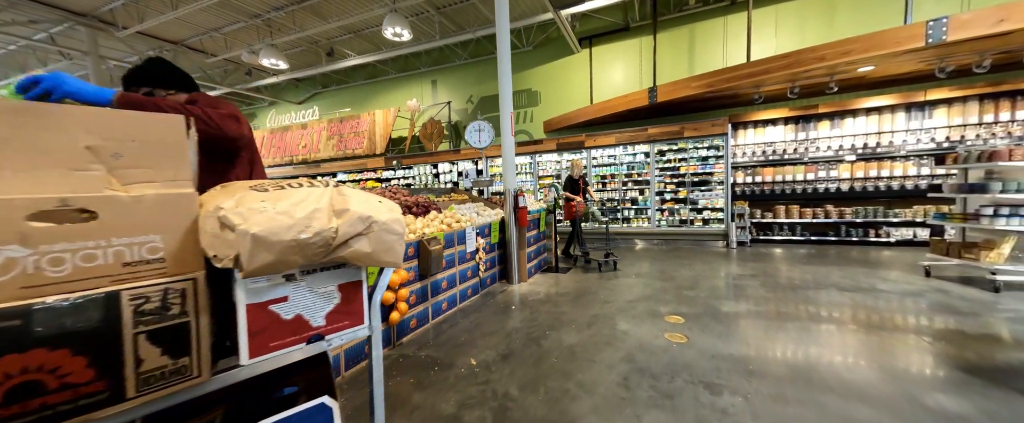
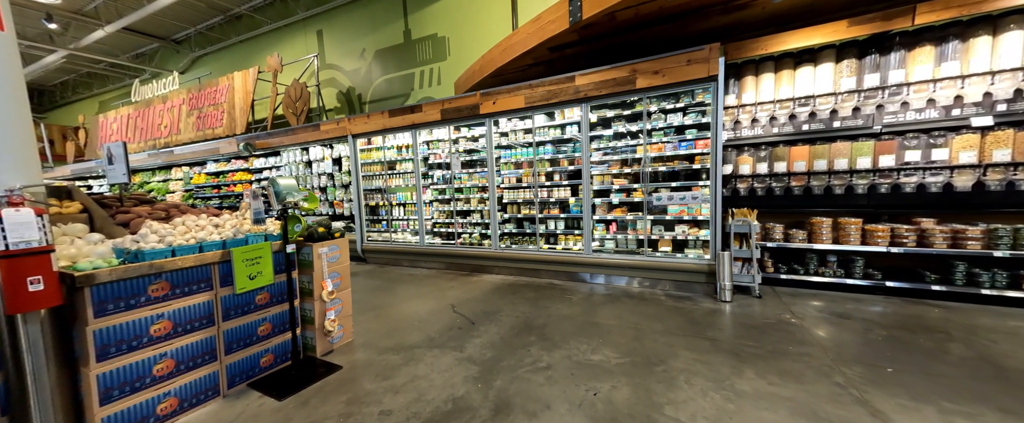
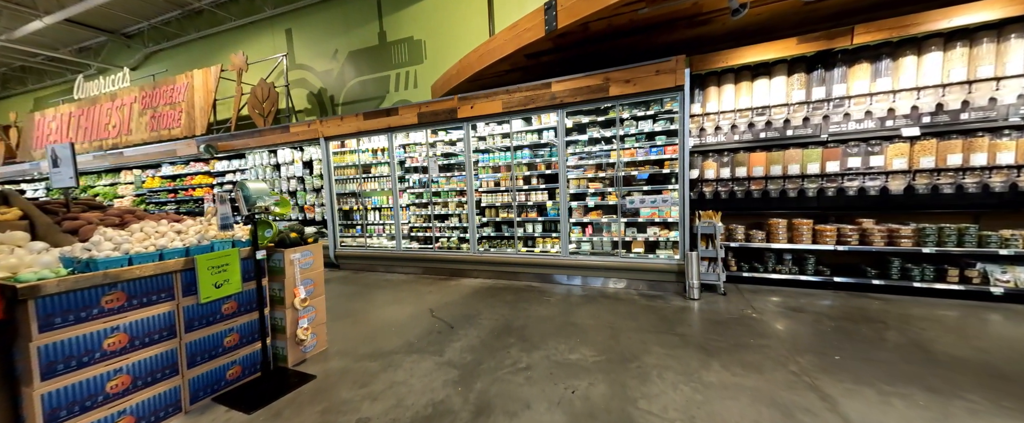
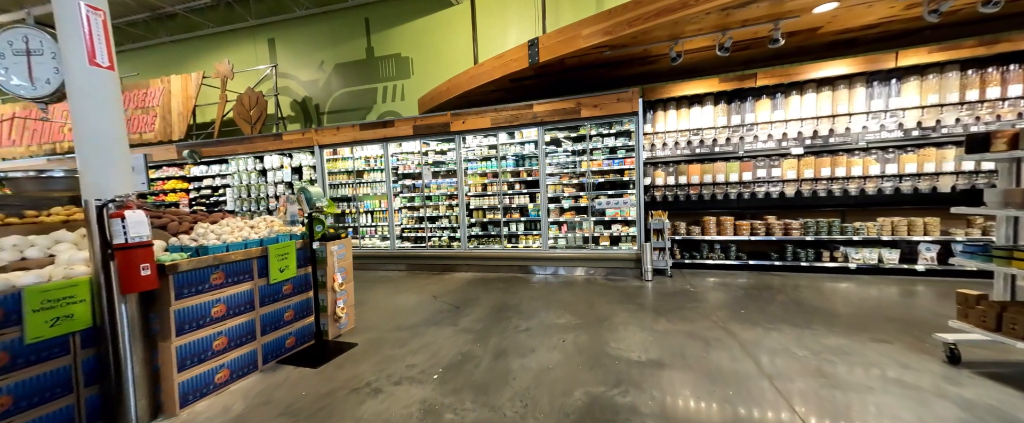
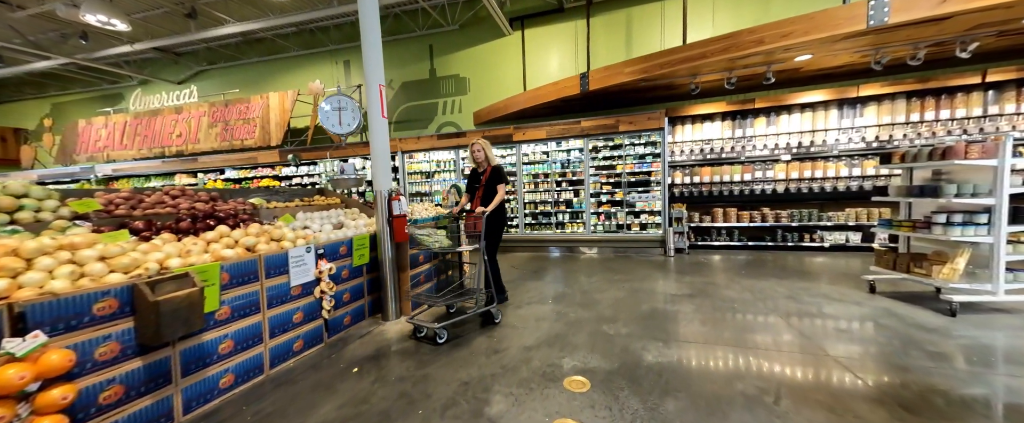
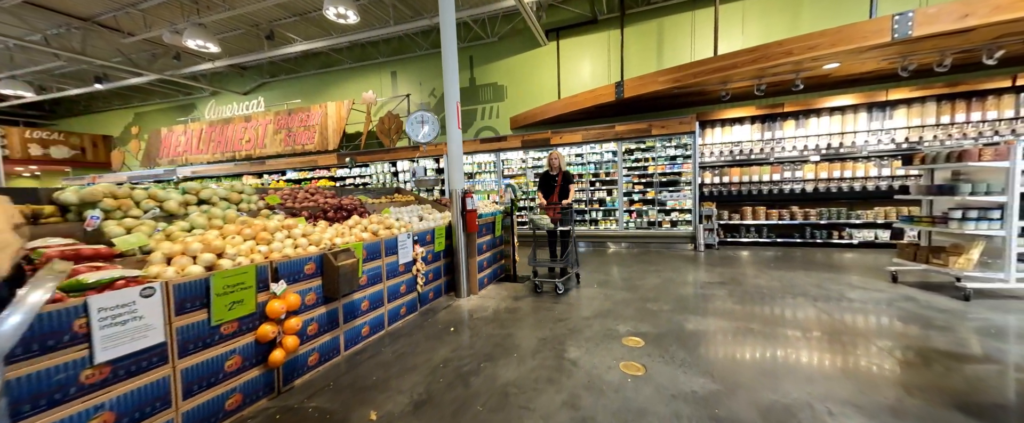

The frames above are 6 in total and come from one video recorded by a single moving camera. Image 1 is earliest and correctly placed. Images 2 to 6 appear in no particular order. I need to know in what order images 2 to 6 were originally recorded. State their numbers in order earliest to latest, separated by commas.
6, 5, 4, 3, 2
